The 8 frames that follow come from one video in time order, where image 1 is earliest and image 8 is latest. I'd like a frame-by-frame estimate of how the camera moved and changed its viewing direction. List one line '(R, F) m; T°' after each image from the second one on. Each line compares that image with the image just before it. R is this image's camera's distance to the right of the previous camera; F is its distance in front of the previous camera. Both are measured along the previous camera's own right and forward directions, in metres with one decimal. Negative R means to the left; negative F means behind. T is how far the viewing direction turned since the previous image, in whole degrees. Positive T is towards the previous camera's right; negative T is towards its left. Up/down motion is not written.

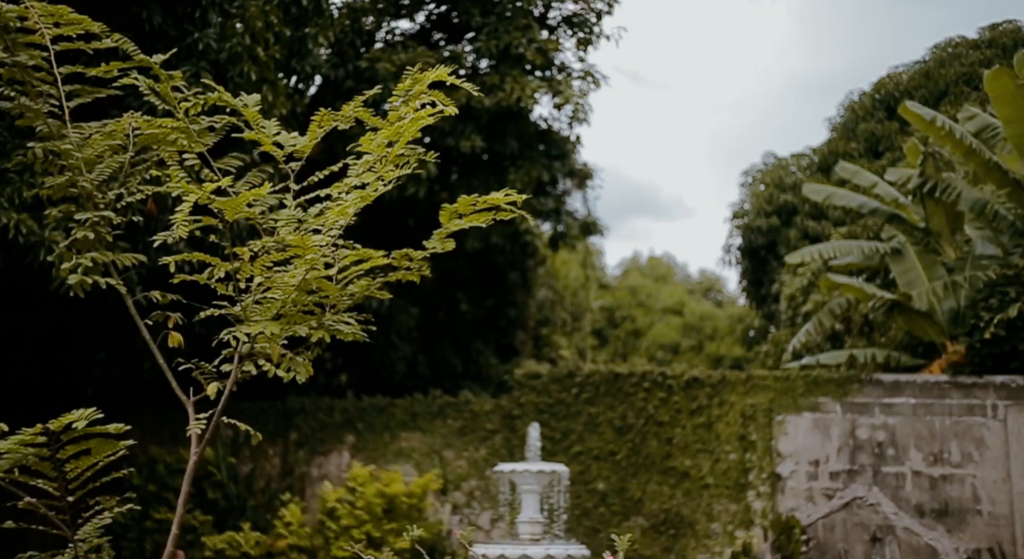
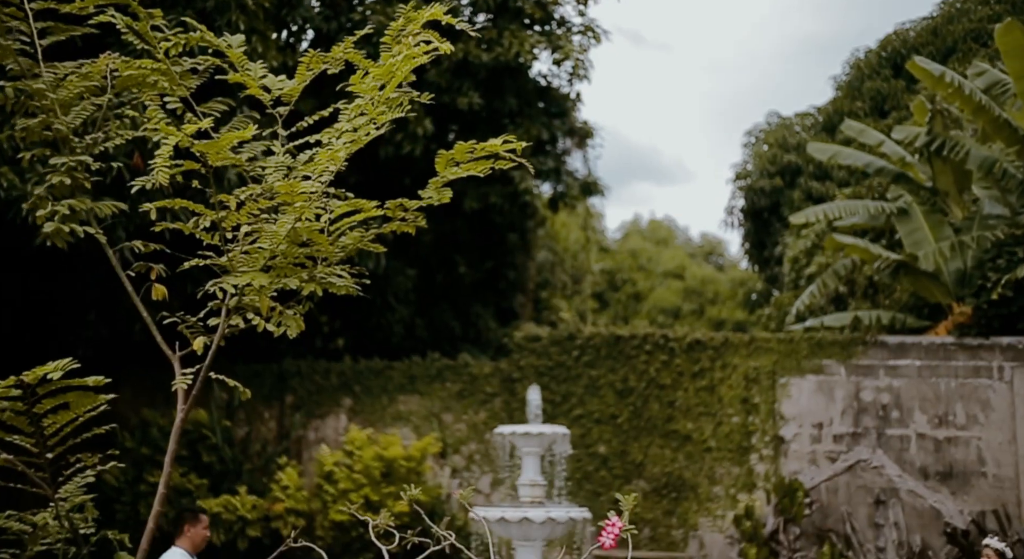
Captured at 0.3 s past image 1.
(0.0, +0.2) m; 0°
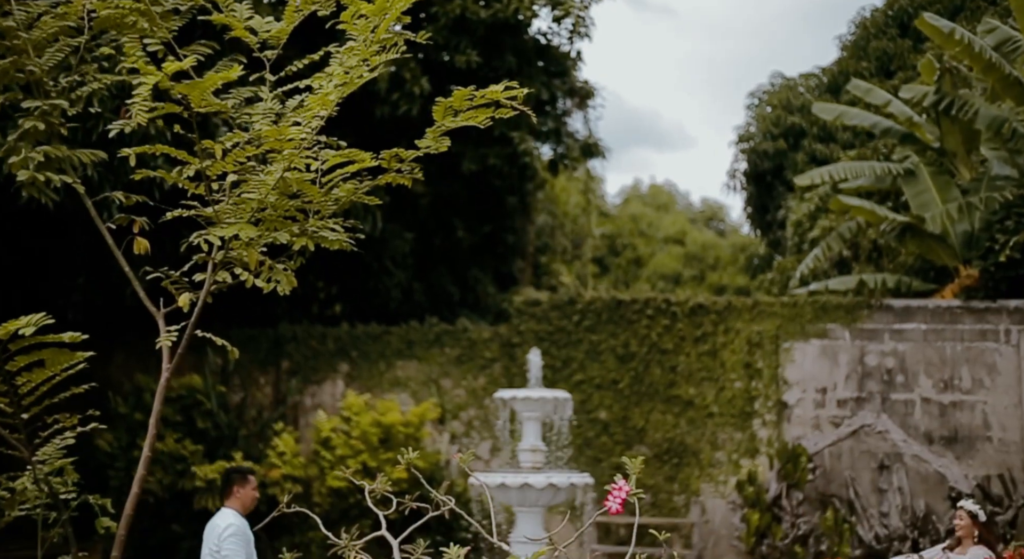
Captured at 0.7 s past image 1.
(0.0, +0.2) m; 0°
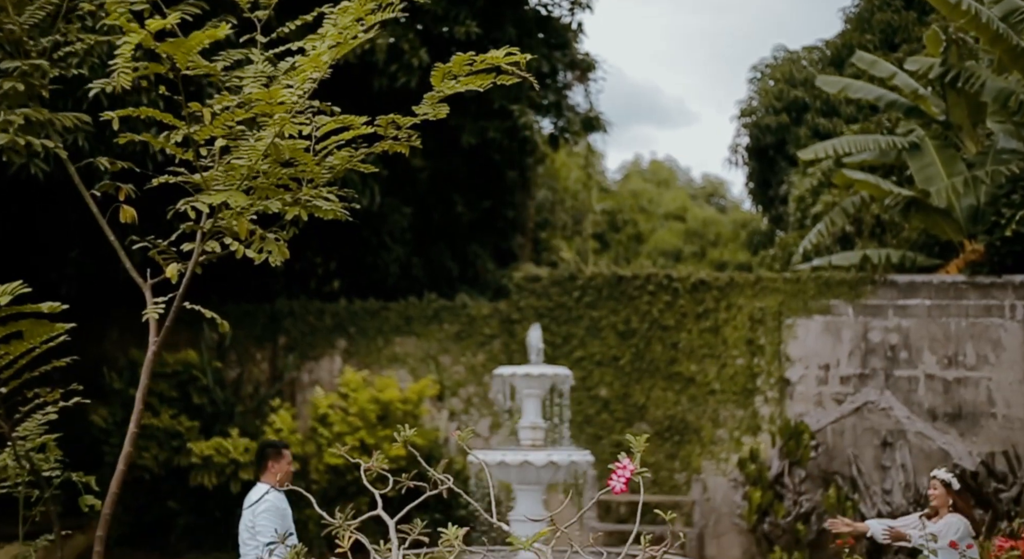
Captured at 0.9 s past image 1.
(0.0, +0.1) m; 0°
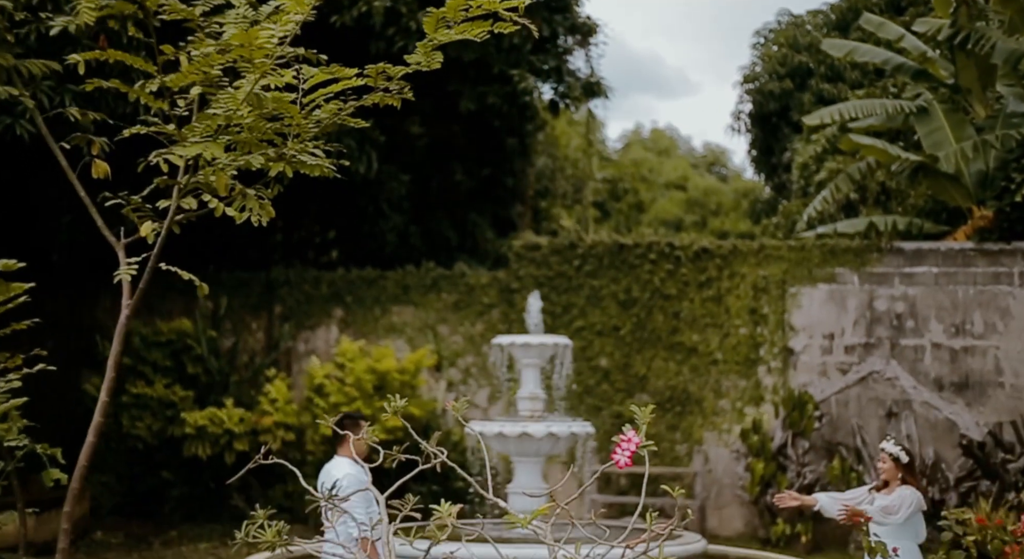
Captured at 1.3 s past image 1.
(0.0, +0.2) m; 0°
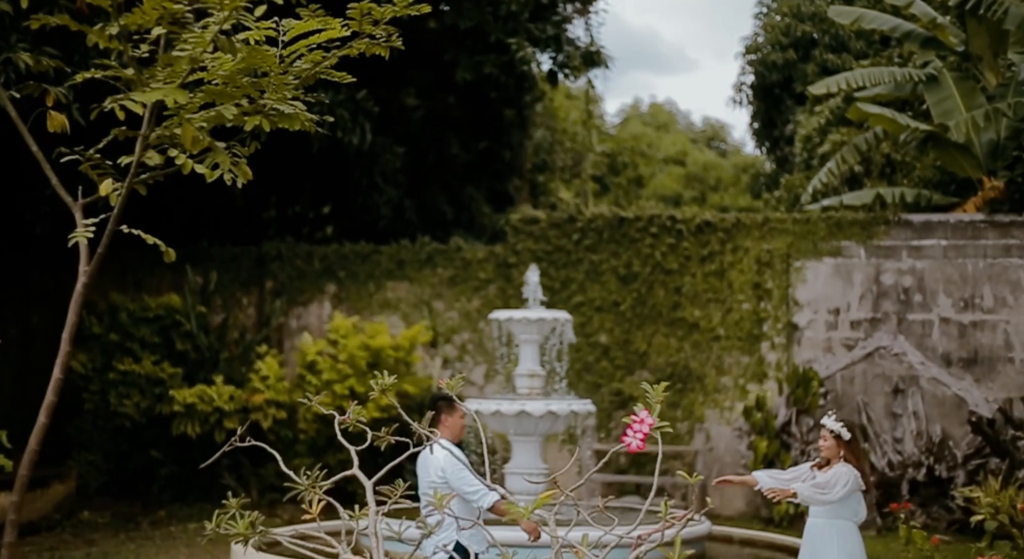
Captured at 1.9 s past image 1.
(0.0, +0.3) m; 0°
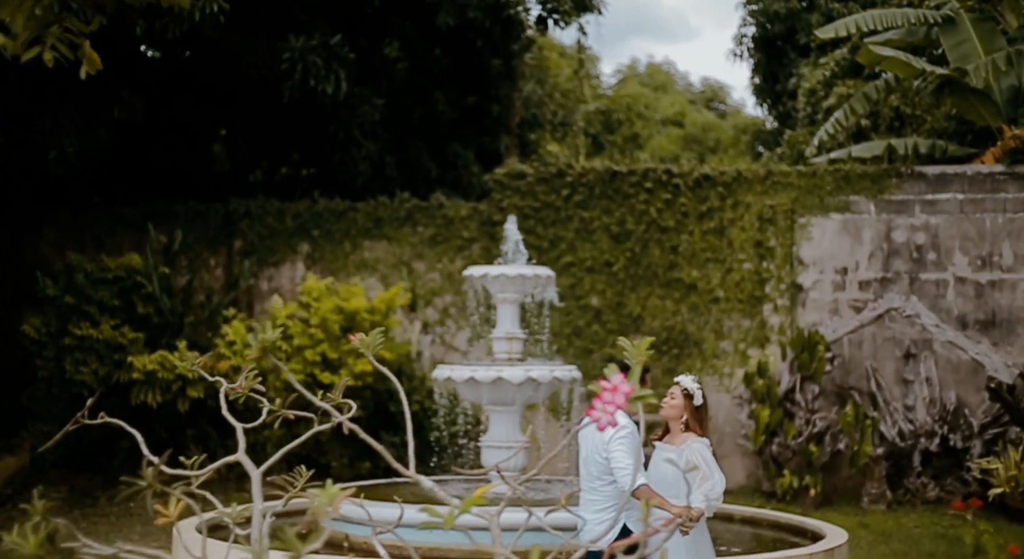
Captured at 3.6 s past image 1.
(+0.1, +0.7) m; 0°
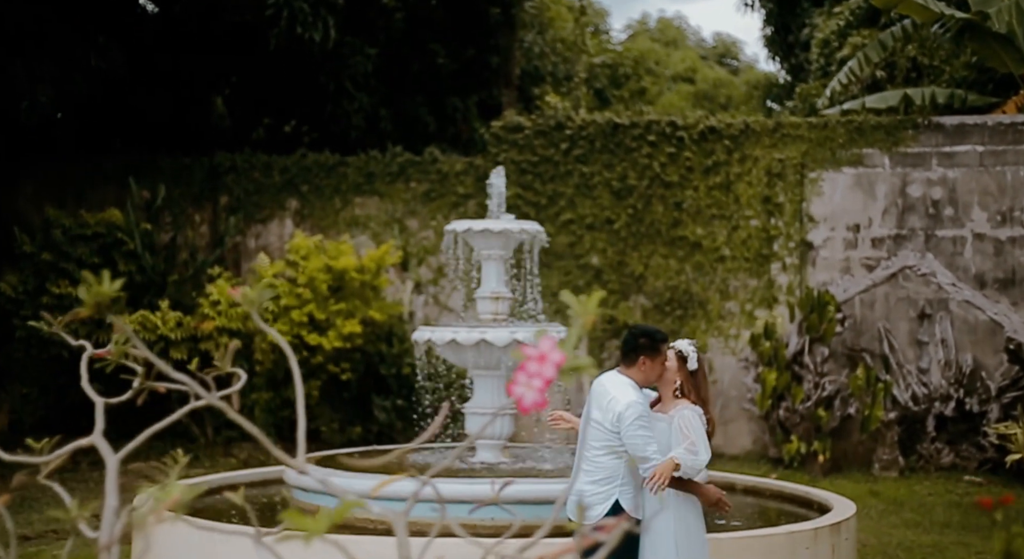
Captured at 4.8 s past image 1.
(+0.1, +0.4) m; -1°
